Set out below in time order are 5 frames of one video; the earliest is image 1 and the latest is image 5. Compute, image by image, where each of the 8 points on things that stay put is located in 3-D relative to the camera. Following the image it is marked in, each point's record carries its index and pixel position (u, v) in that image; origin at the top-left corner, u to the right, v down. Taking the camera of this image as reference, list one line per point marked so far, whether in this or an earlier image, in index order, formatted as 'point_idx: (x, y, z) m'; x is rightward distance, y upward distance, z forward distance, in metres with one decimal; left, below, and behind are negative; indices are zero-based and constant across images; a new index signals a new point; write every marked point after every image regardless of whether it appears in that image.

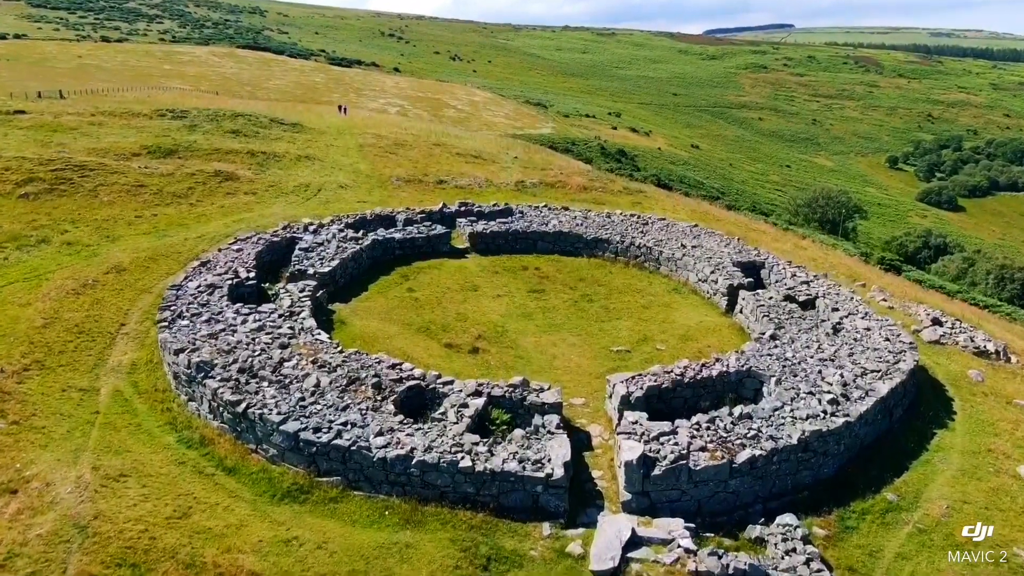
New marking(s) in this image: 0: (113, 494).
0: (-8.3, -4.4, +15.0) m
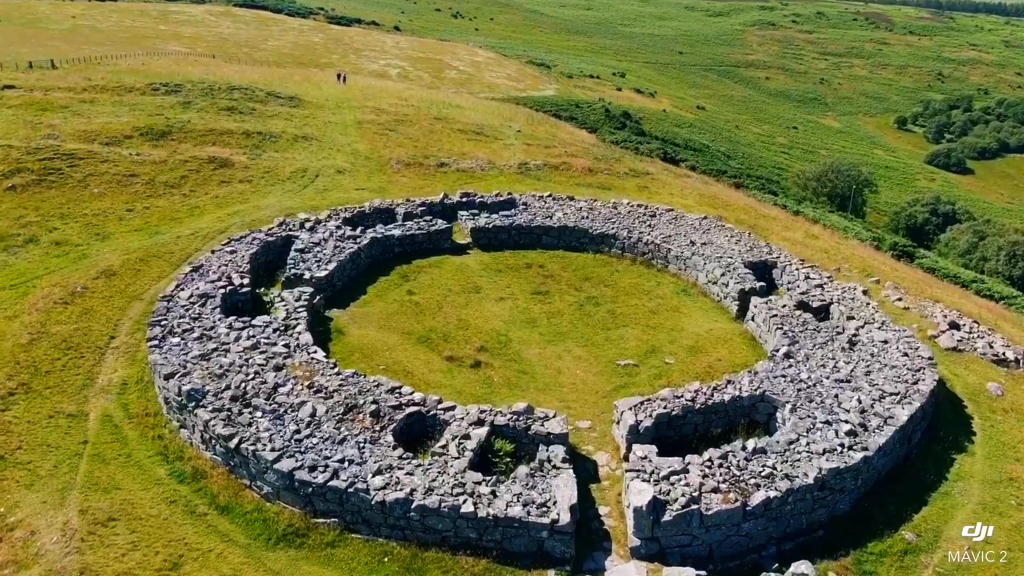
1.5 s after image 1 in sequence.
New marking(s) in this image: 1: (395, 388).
0: (-8.3, -5.2, +14.4) m
1: (-3.0, -2.6, +18.6) m
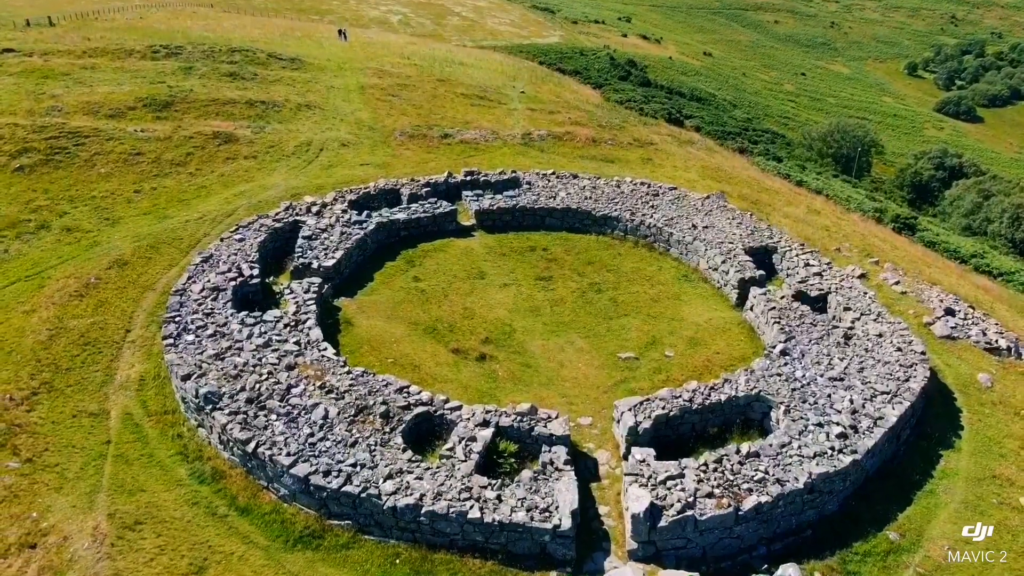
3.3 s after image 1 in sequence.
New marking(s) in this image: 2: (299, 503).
0: (-8.2, -5.5, +15.3) m
1: (-2.9, -2.7, +19.3) m
2: (-4.9, -4.9, +16.6) m
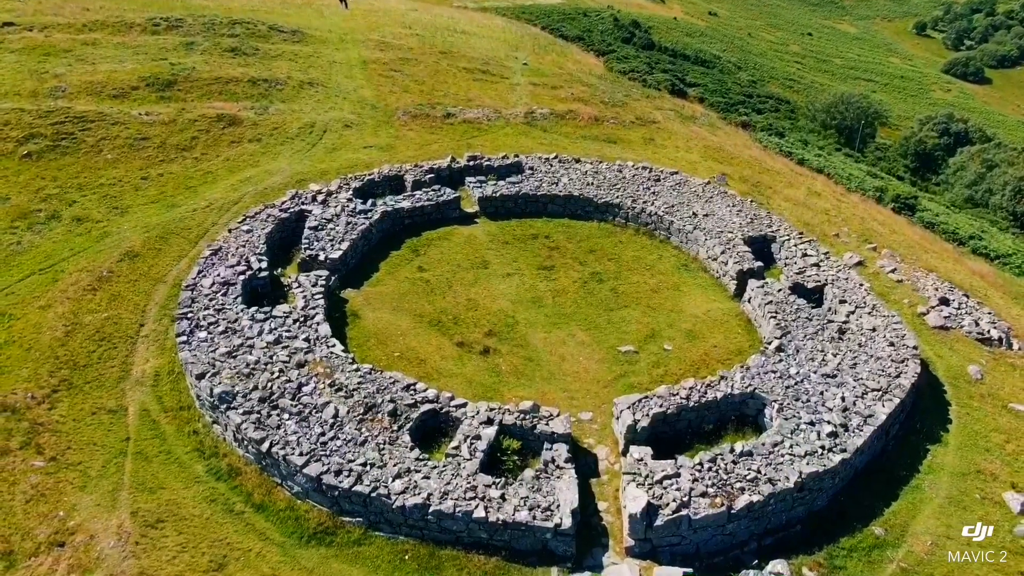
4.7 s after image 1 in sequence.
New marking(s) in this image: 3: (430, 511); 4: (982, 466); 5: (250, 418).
0: (-8.1, -5.8, +16.2) m
1: (-2.8, -2.7, +20.0) m
2: (-4.8, -5.1, +17.4) m
3: (-1.9, -5.1, +16.5) m
4: (+12.9, -4.9, +19.9) m
5: (-6.7, -3.3, +18.5) m
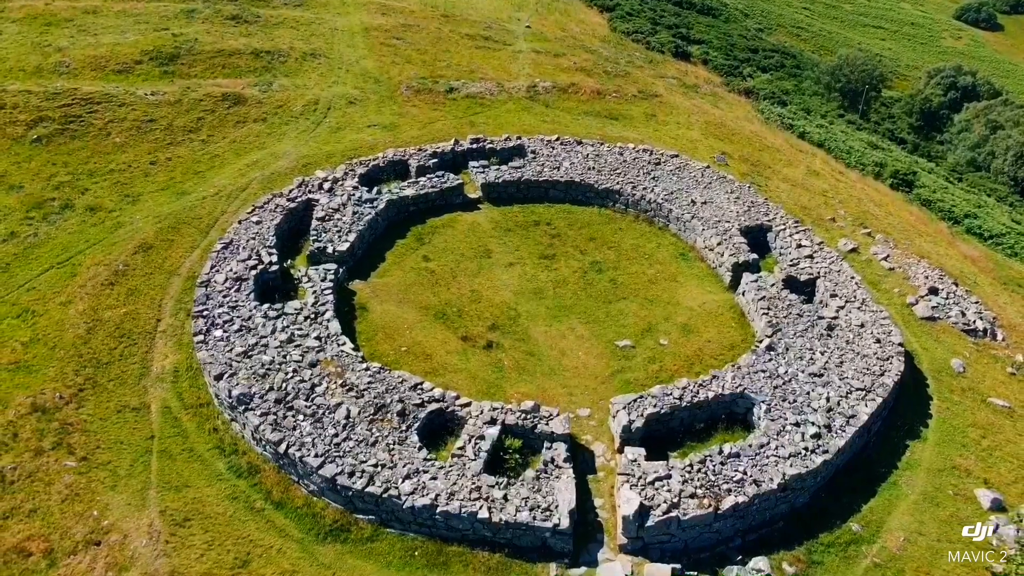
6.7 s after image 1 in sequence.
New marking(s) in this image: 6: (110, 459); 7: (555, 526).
0: (-8.0, -6.2, +17.5) m
1: (-2.8, -2.8, +21.0) m
2: (-4.8, -5.4, +18.7) m
3: (-1.8, -5.5, +17.7) m
4: (+13.0, -5.1, +21.1) m
5: (-6.7, -3.5, +19.6) m
6: (-10.8, -4.6, +19.4) m
7: (+1.1, -5.8, +17.6) m
